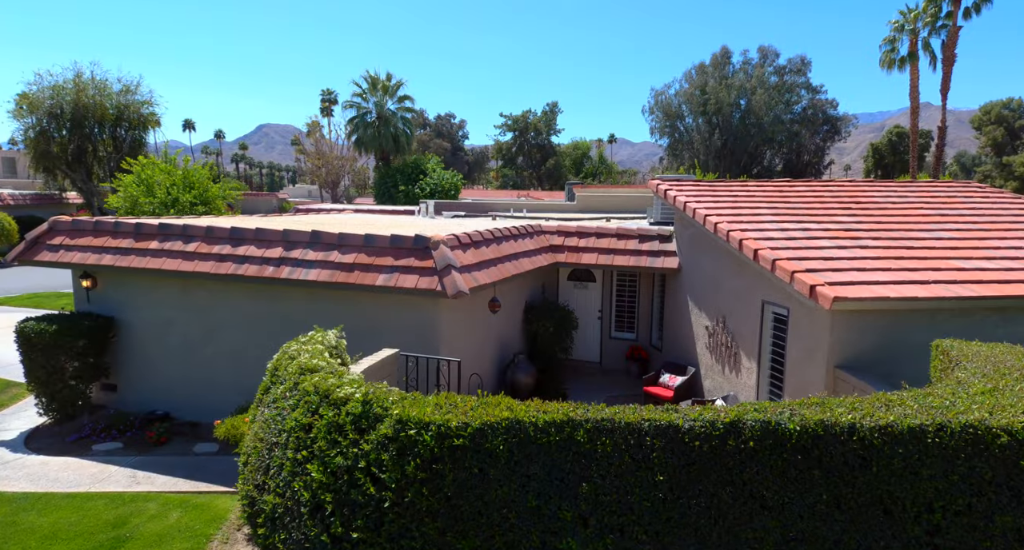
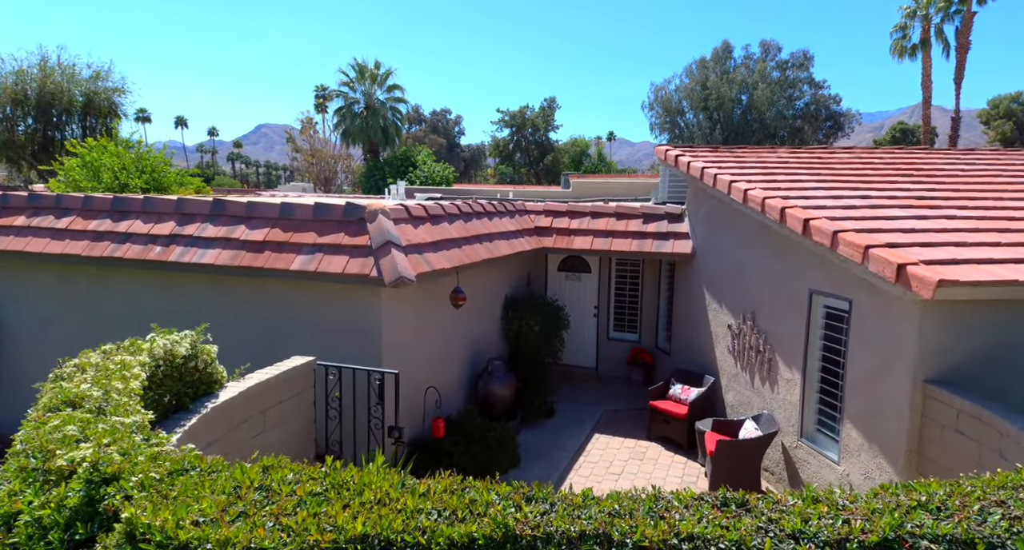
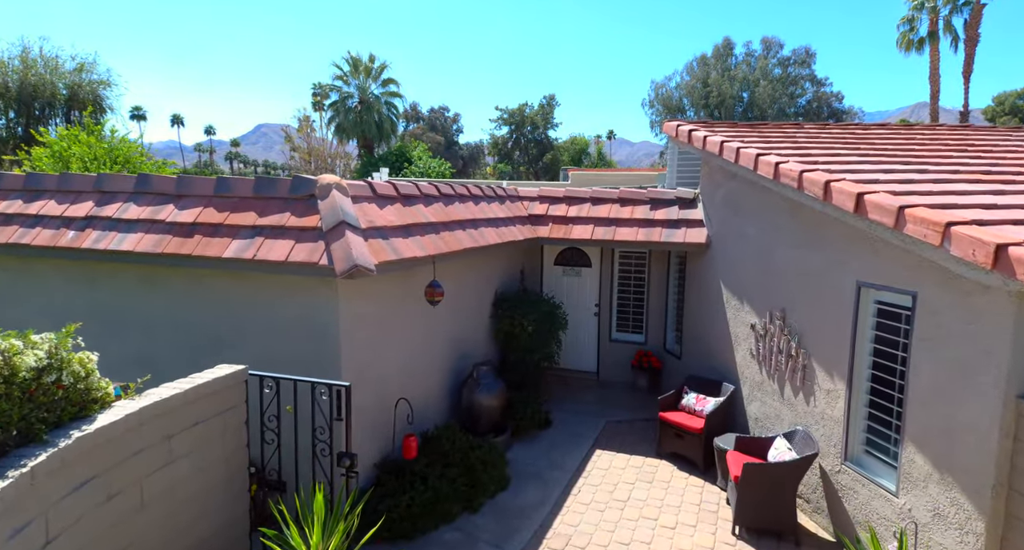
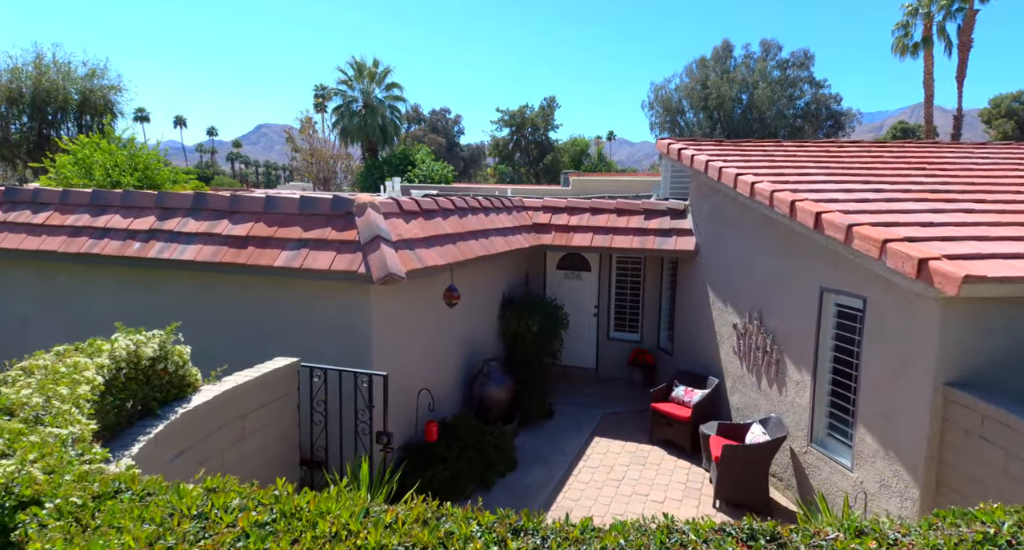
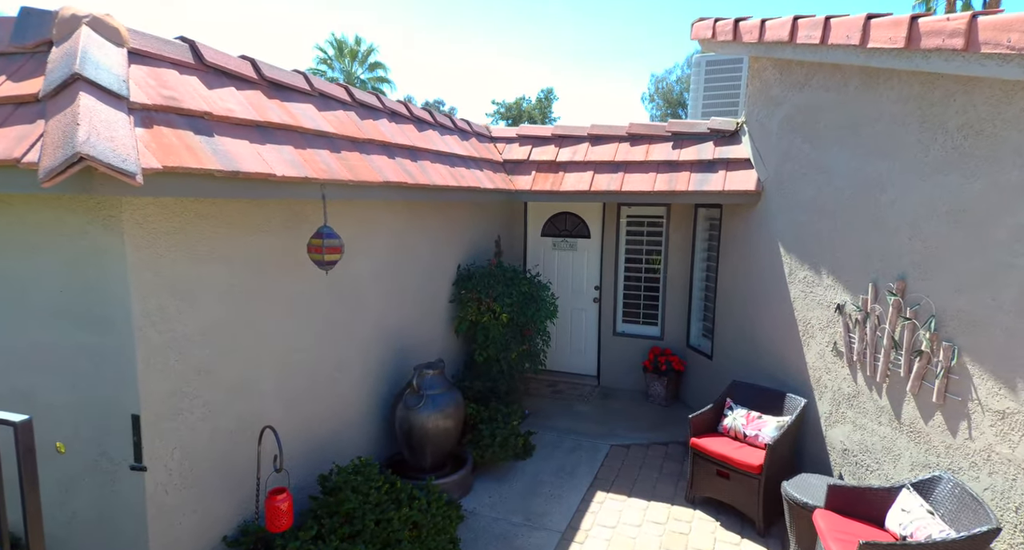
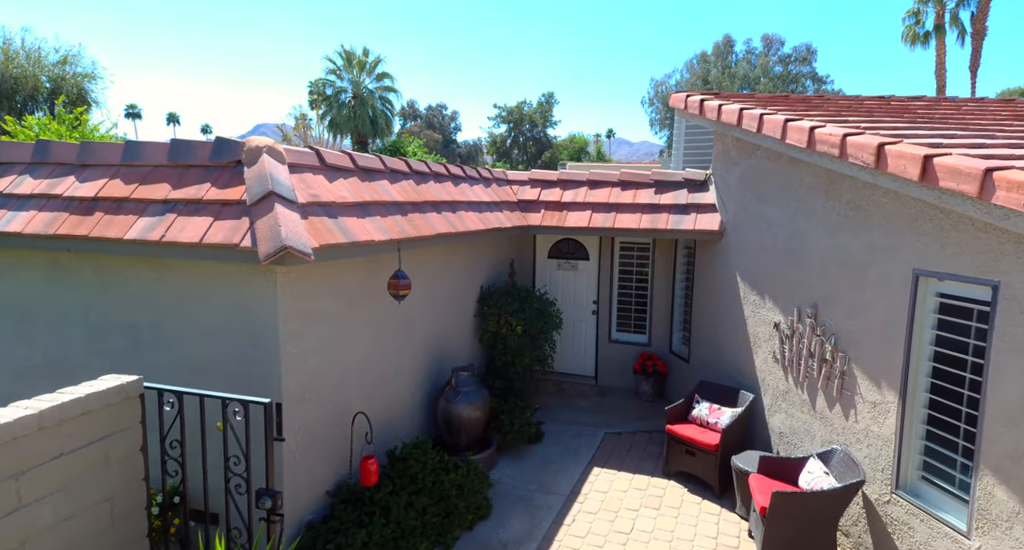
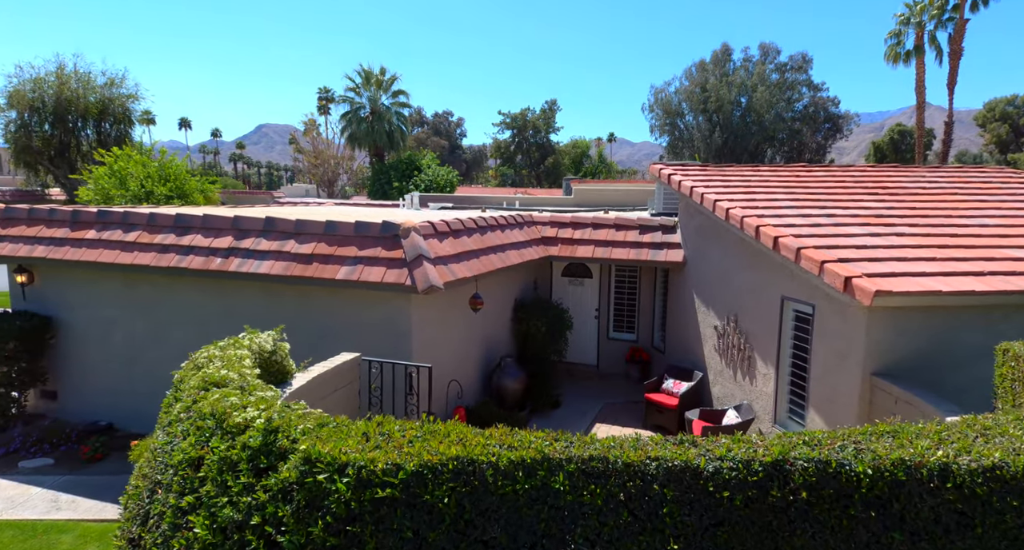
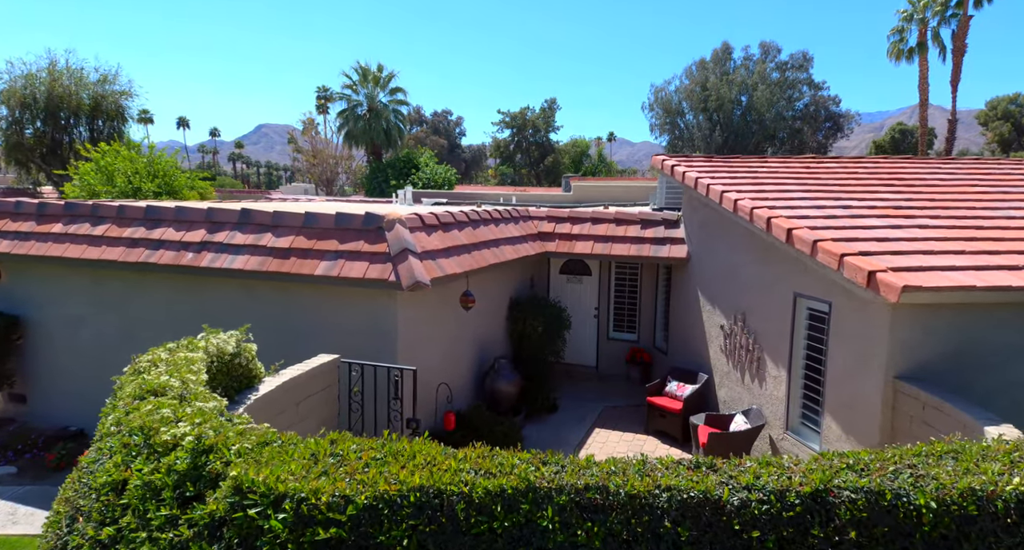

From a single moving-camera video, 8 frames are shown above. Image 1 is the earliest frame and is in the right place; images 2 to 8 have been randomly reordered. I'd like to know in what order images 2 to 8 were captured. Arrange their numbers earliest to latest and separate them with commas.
7, 8, 2, 4, 3, 6, 5
